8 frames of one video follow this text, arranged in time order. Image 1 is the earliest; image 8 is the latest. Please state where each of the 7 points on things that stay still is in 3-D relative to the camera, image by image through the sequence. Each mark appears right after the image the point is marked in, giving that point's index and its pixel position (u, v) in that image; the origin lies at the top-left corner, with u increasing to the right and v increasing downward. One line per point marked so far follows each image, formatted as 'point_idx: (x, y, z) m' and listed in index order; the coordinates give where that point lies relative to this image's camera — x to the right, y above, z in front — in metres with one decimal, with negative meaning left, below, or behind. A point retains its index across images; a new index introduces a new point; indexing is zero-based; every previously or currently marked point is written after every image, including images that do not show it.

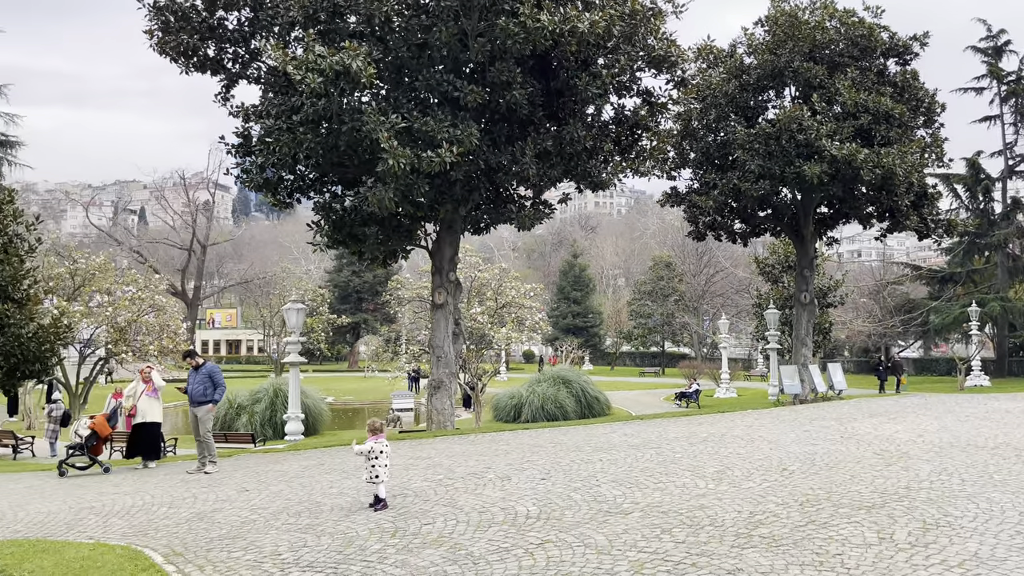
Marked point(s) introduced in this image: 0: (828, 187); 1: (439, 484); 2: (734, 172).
0: (+6.7, +2.2, +17.3) m
1: (-0.7, -1.8, +7.4) m
2: (+5.0, +2.6, +18.4) m
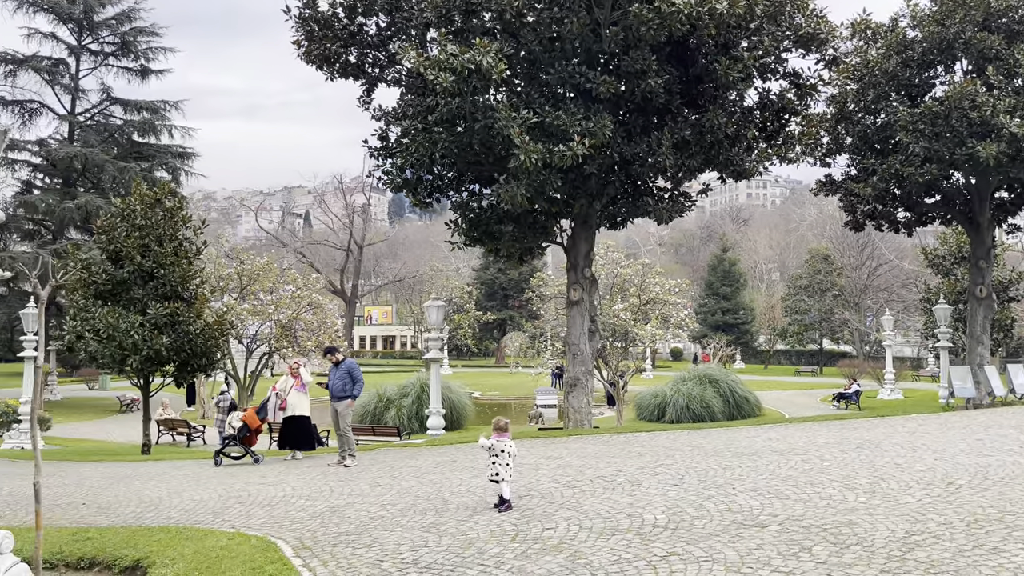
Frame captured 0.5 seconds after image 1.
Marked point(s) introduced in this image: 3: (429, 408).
0: (+9.5, +2.3, +15.6) m
1: (+0.5, -1.8, +7.2) m
2: (+8.0, +2.7, +17.0) m
3: (-1.6, -2.3, +15.8) m
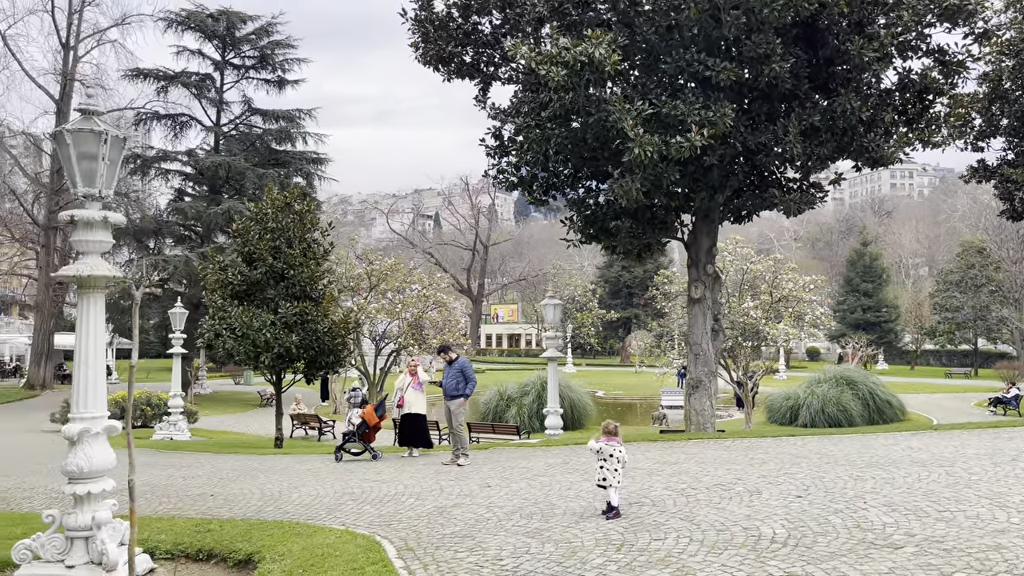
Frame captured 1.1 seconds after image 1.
0: (+11.6, +2.4, +13.7) m
1: (+1.4, -1.7, +6.9) m
2: (+10.3, +2.8, +15.3) m
3: (+0.7, -2.3, +15.6) m
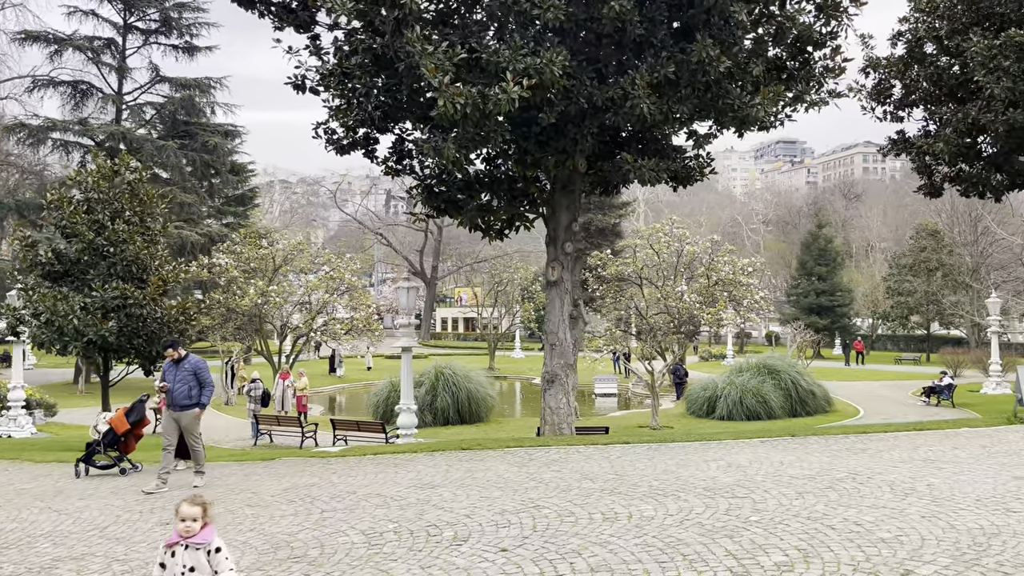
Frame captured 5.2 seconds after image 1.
0: (+9.1, +2.7, +12.2) m
1: (-0.9, -1.6, +5.1) m
2: (+7.8, +3.1, +13.7) m
3: (-1.9, -2.0, +13.9) m
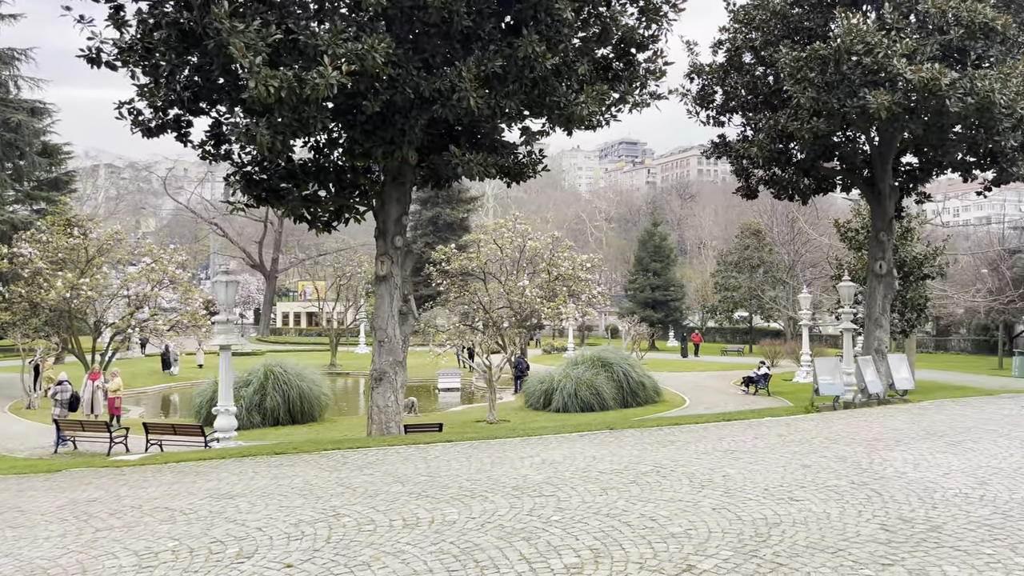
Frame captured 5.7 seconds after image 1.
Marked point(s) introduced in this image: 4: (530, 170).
0: (+6.4, +2.7, +13.3) m
1: (-2.1, -1.6, +4.6) m
2: (+4.9, +3.2, +14.6) m
3: (-4.7, -1.9, +13.1) m
4: (+0.3, +1.8, +12.4) m
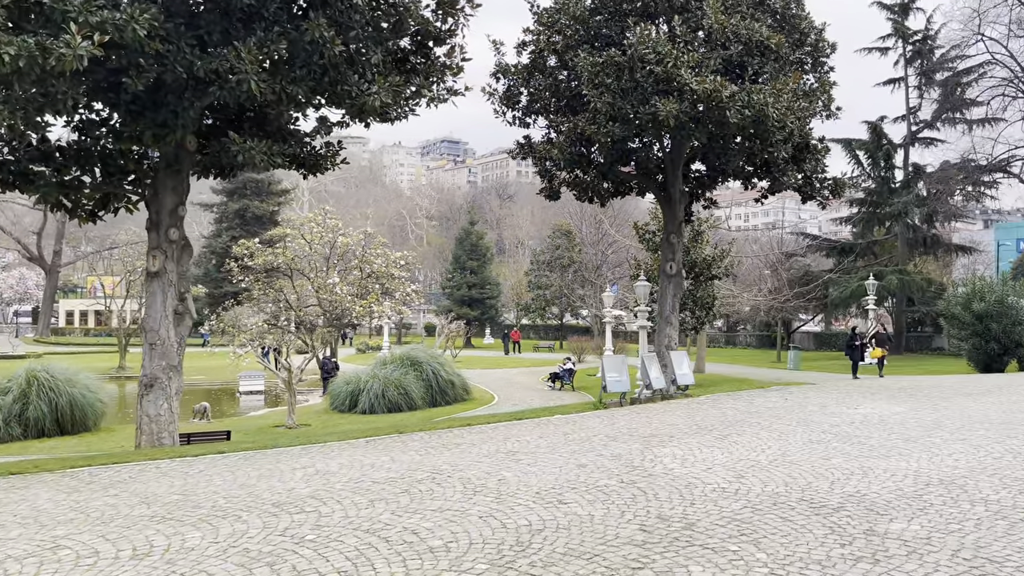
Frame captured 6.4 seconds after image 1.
0: (+3.1, +2.7, +14.1) m
1: (-3.4, -1.6, +3.7) m
2: (+1.3, +3.2, +15.0) m
3: (-7.7, -1.8, +11.4) m
4: (-2.7, +1.8, +11.8) m
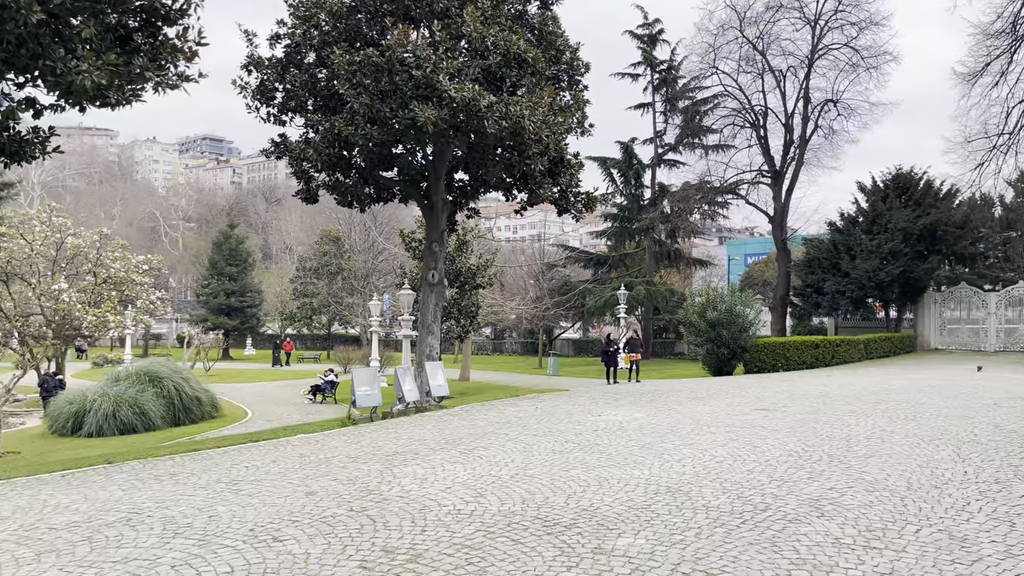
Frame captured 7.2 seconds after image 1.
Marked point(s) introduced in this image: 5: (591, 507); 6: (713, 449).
0: (-1.1, +2.6, +13.9) m
1: (-4.5, -1.6, +2.1) m
2: (-3.0, +3.0, +14.3) m
3: (-10.8, -1.9, +8.3) m
4: (-6.0, +1.7, +10.1) m
5: (+0.5, -1.4, +5.3) m
6: (+1.8, -1.5, +7.4) m
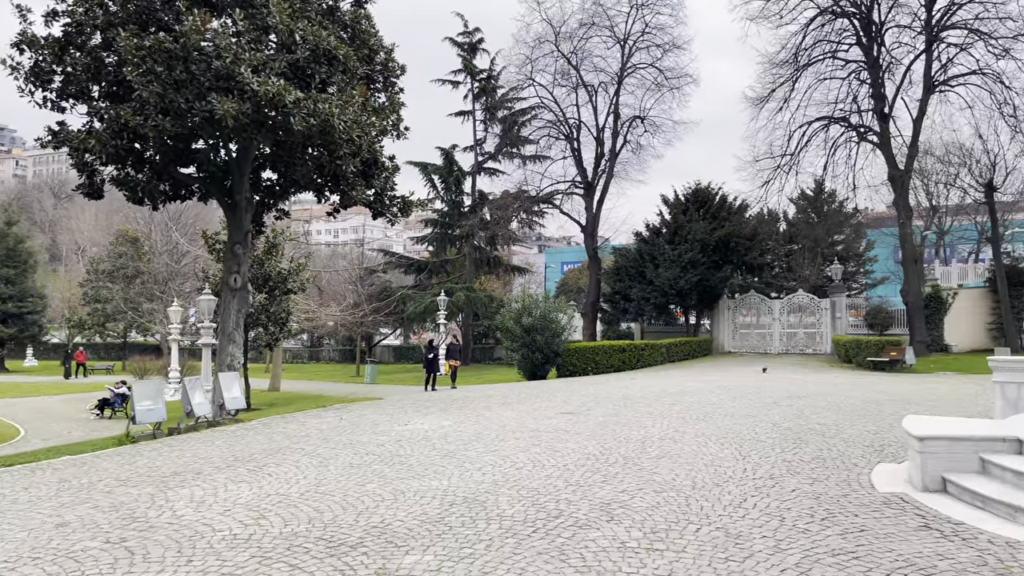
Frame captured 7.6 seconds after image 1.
0: (-4.2, +2.5, +13.1) m
1: (-5.0, -1.5, +0.9) m
2: (-6.2, +3.0, +13.1) m
3: (-12.5, -1.8, +5.6) m
4: (-8.2, +1.7, +8.4) m
5: (-0.8, -1.5, +5.1) m
6: (0.0, -1.5, +7.4) m
